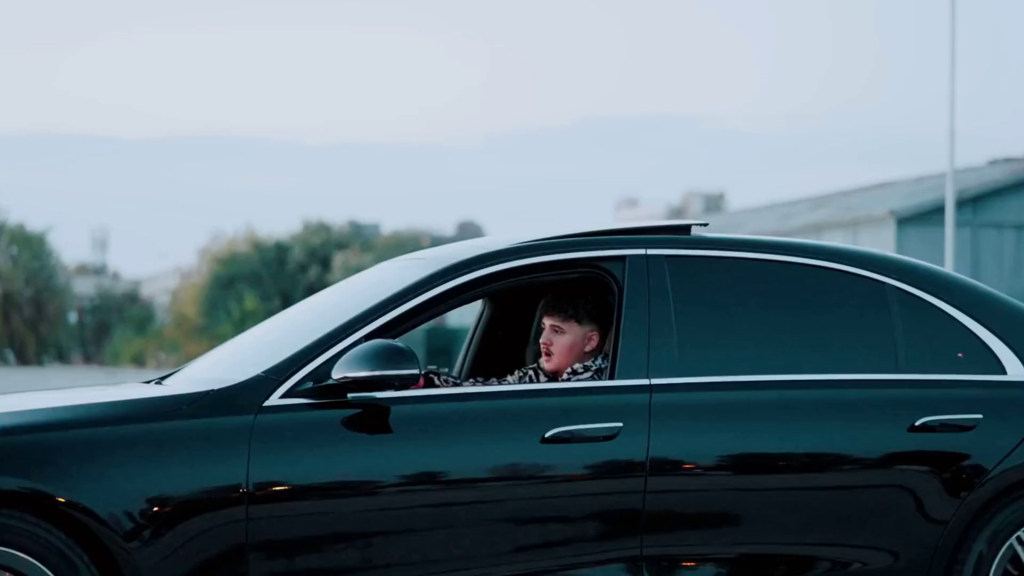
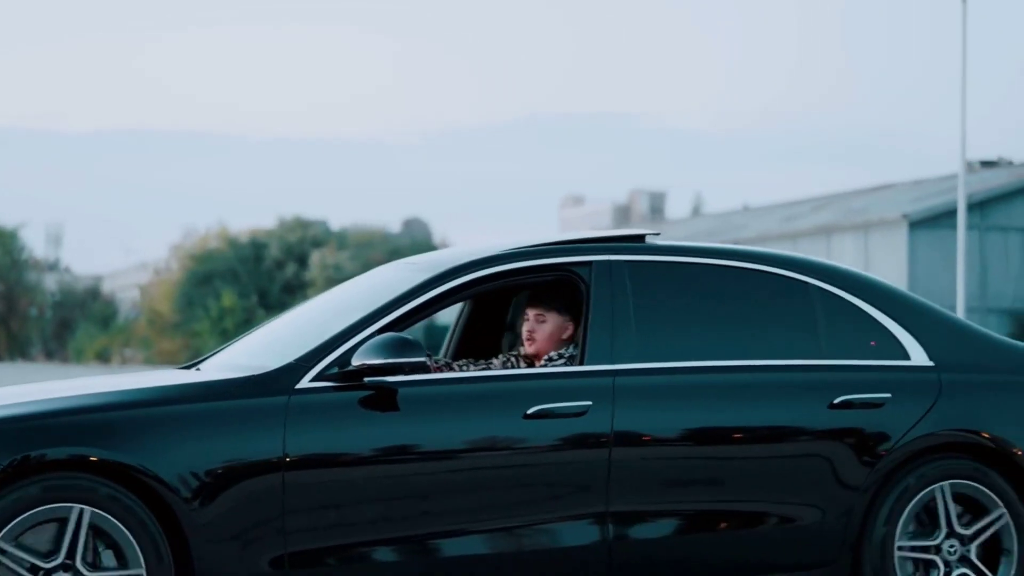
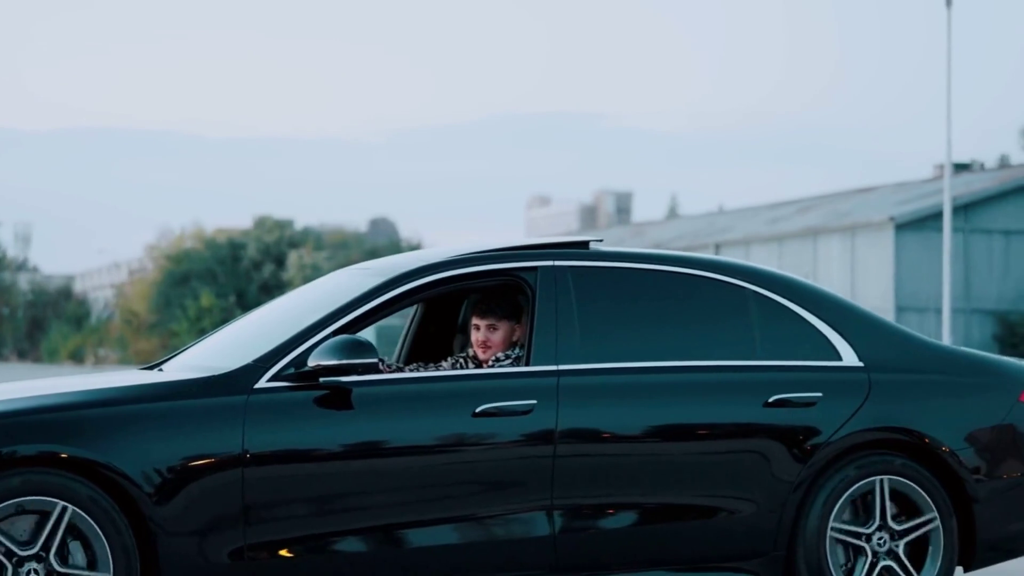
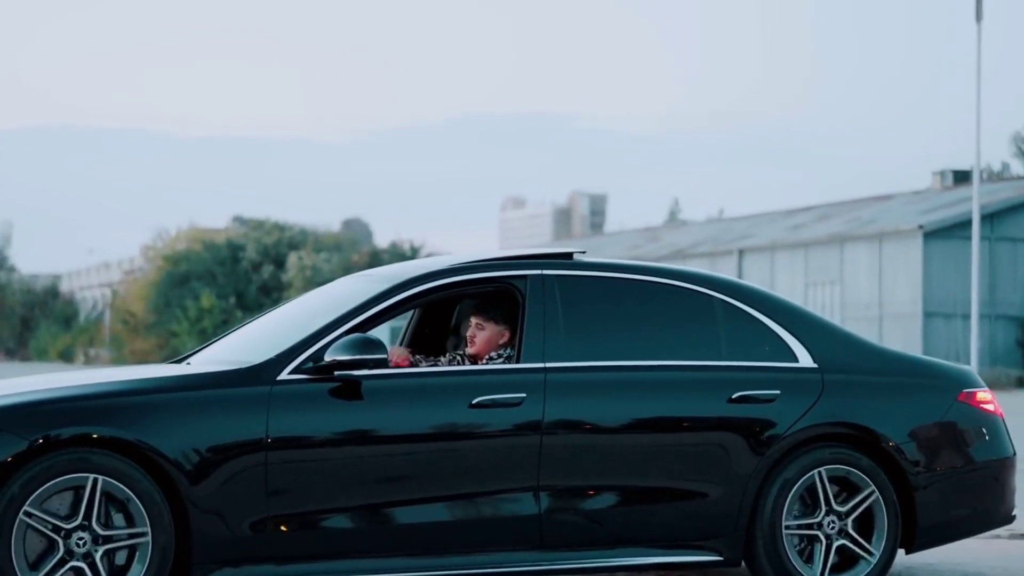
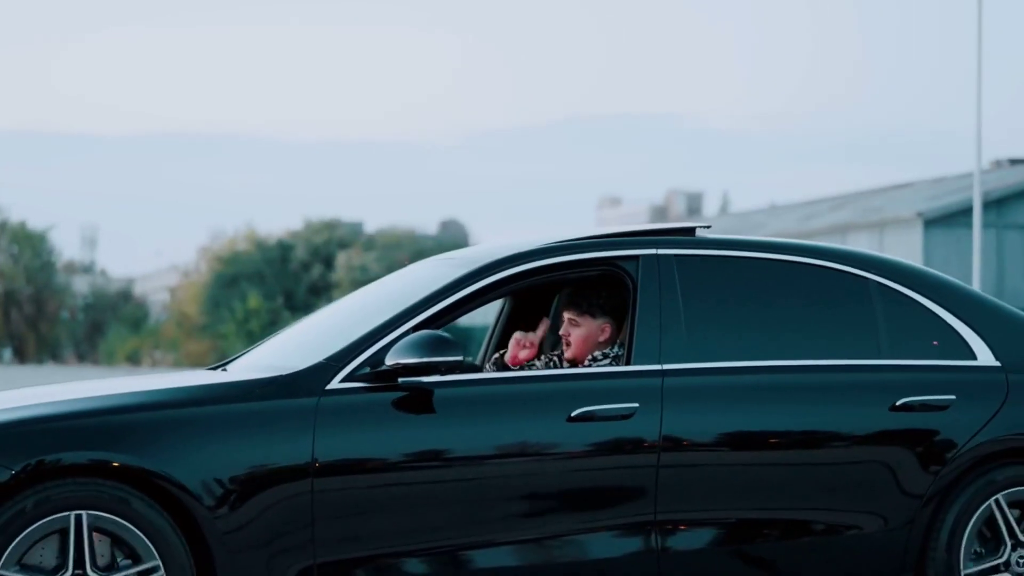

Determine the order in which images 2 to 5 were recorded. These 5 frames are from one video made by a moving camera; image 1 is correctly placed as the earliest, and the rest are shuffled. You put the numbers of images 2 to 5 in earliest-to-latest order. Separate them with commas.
5, 2, 3, 4
